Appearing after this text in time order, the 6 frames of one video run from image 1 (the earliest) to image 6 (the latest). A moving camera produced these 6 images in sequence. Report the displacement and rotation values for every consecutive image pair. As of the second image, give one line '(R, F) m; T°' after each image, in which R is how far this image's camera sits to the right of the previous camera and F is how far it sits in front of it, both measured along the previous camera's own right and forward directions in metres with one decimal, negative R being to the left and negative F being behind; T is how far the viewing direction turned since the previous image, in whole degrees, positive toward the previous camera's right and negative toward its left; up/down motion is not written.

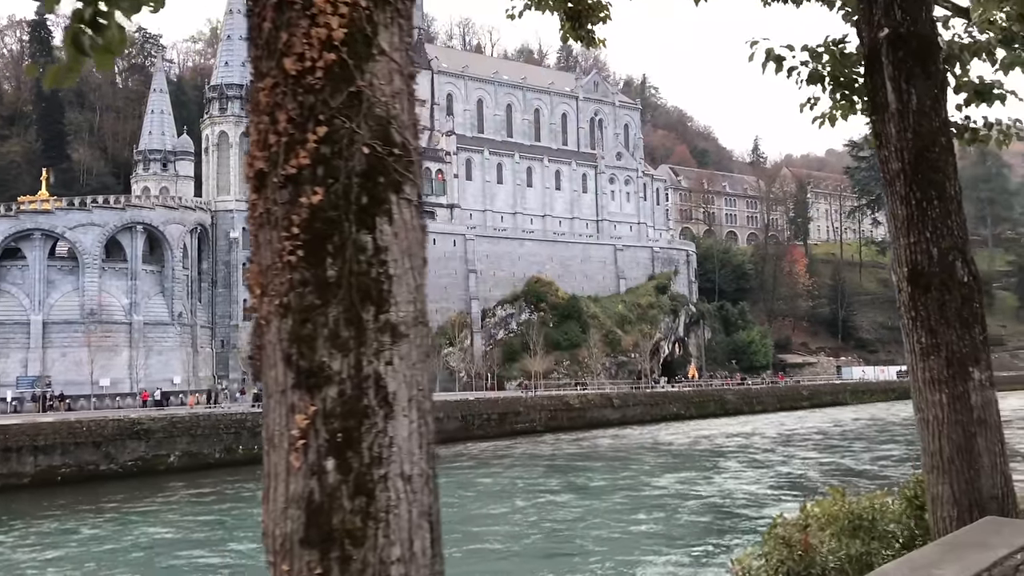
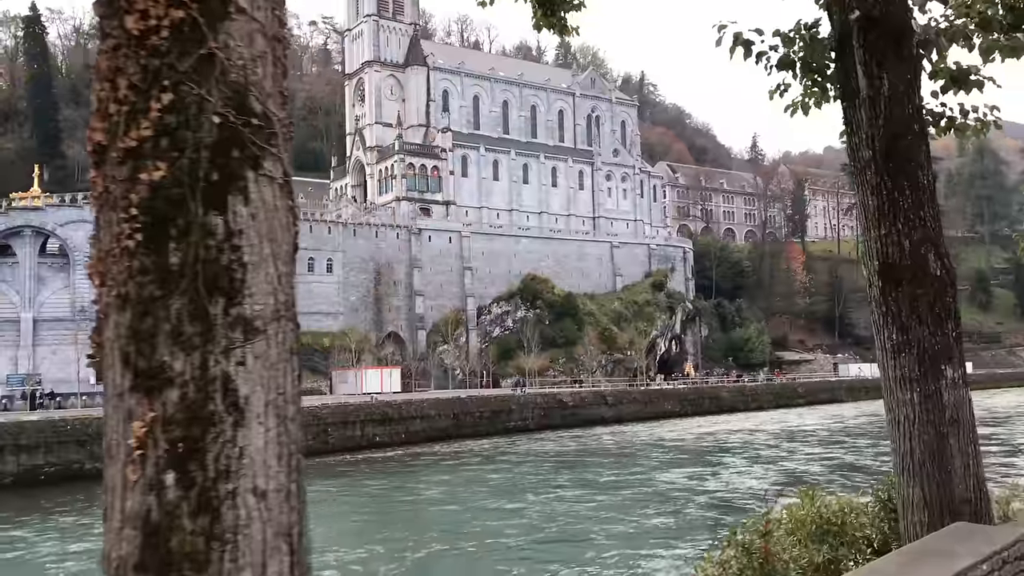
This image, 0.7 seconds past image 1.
(+0.3, +0.3) m; 0°
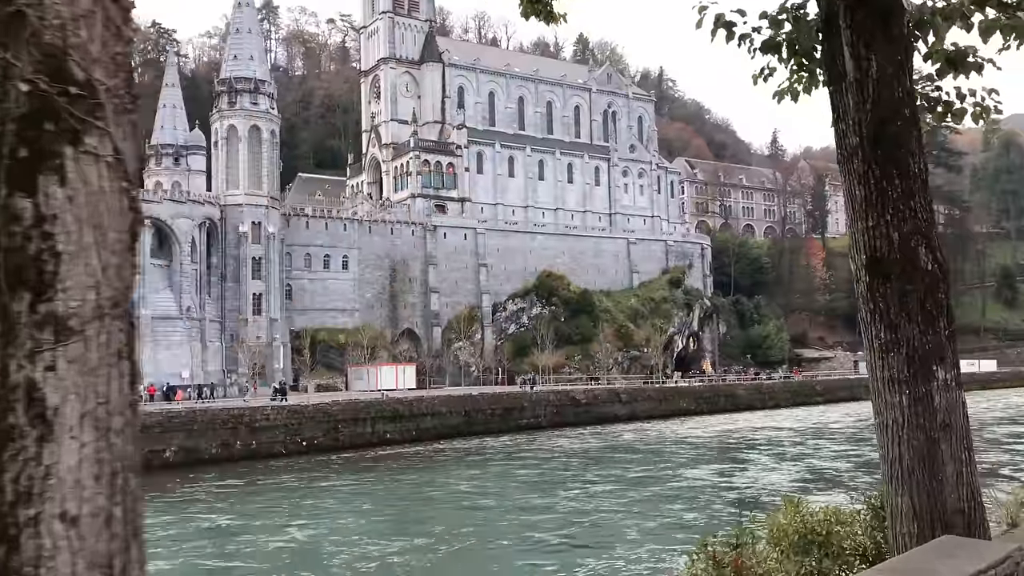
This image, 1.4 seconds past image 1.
(+0.4, +0.3) m; -1°
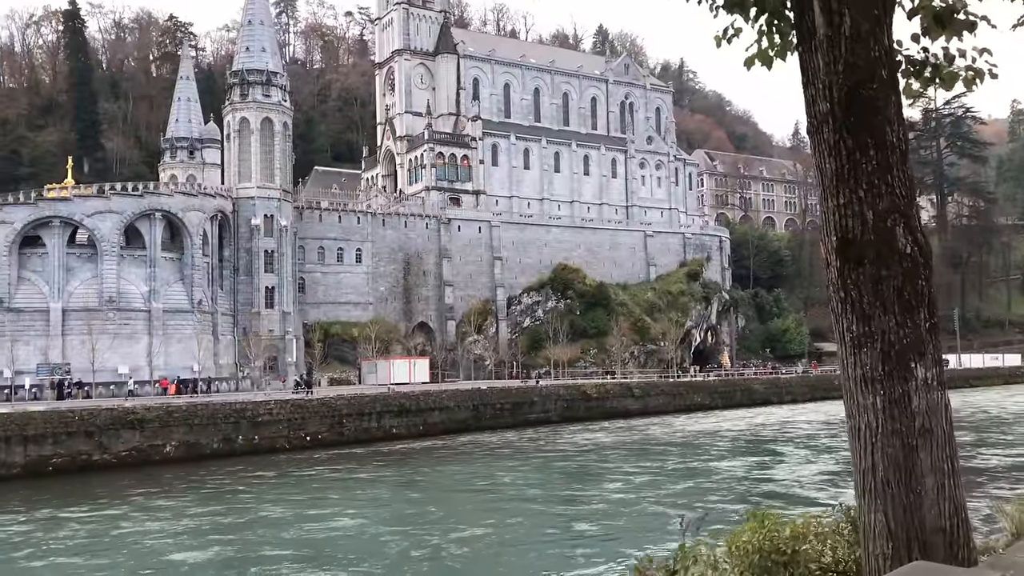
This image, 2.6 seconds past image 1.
(+0.6, +0.6) m; -1°
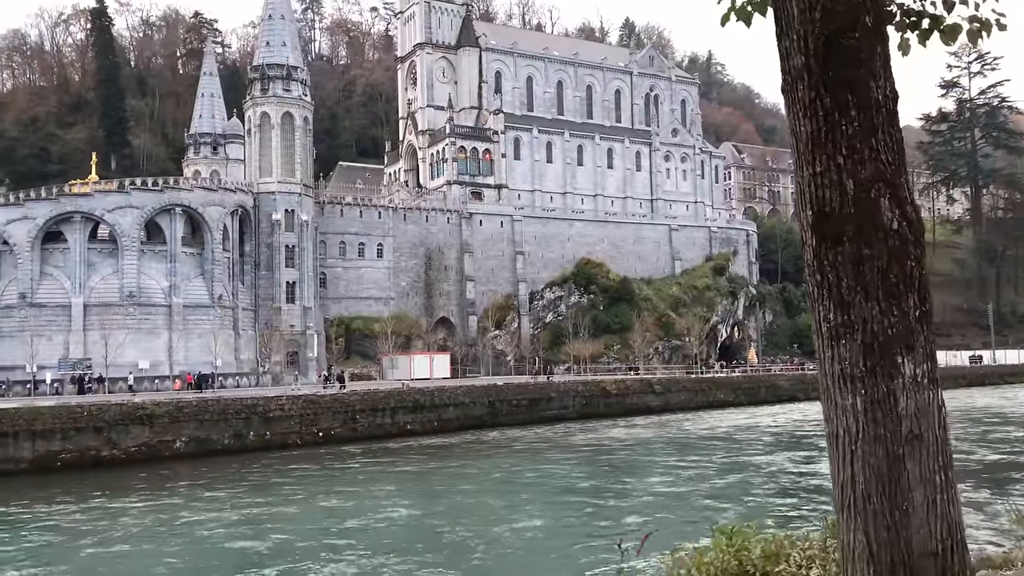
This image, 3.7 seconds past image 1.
(+0.5, +0.6) m; -2°
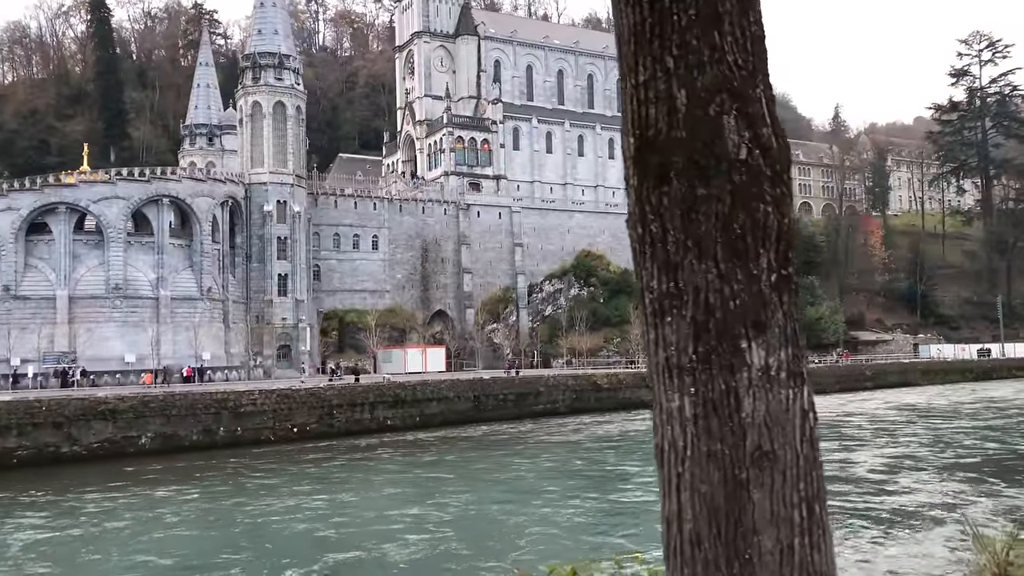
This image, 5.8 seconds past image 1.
(+1.1, +1.2) m; -1°
